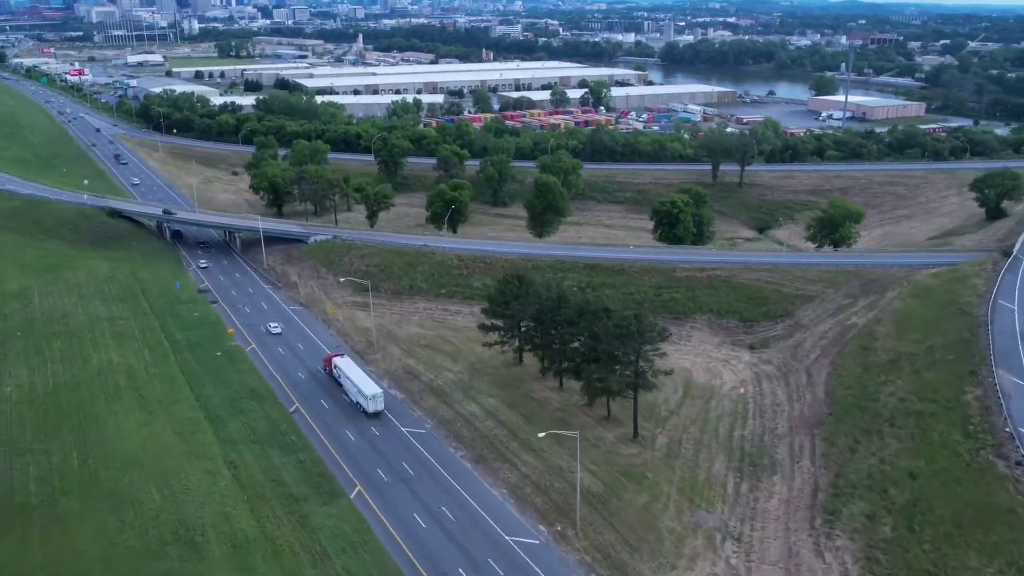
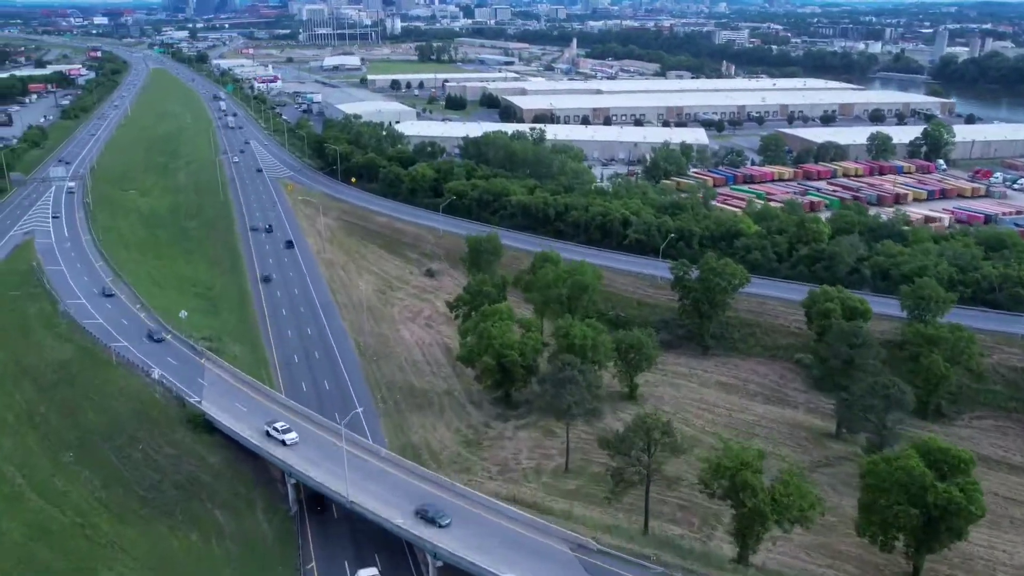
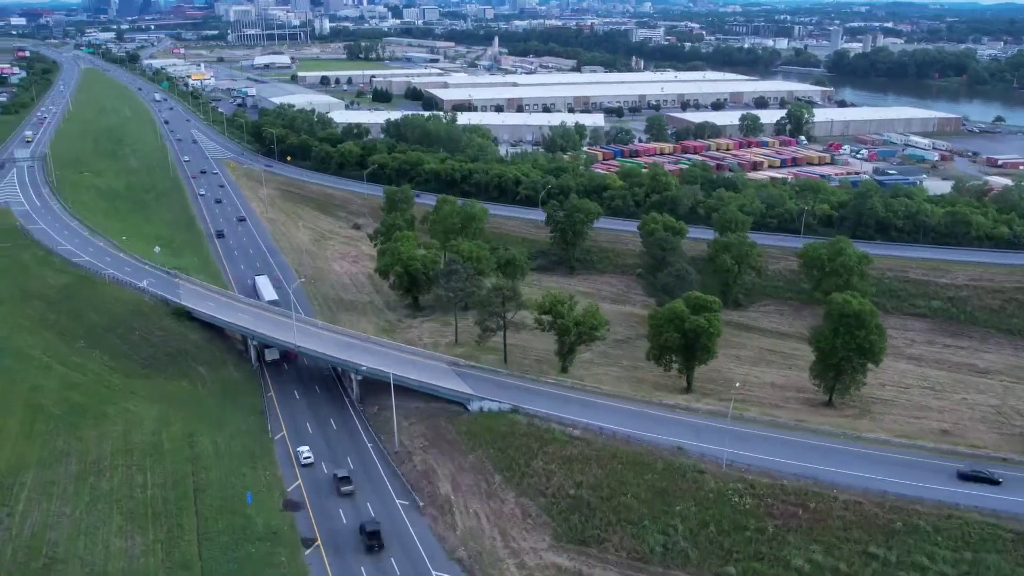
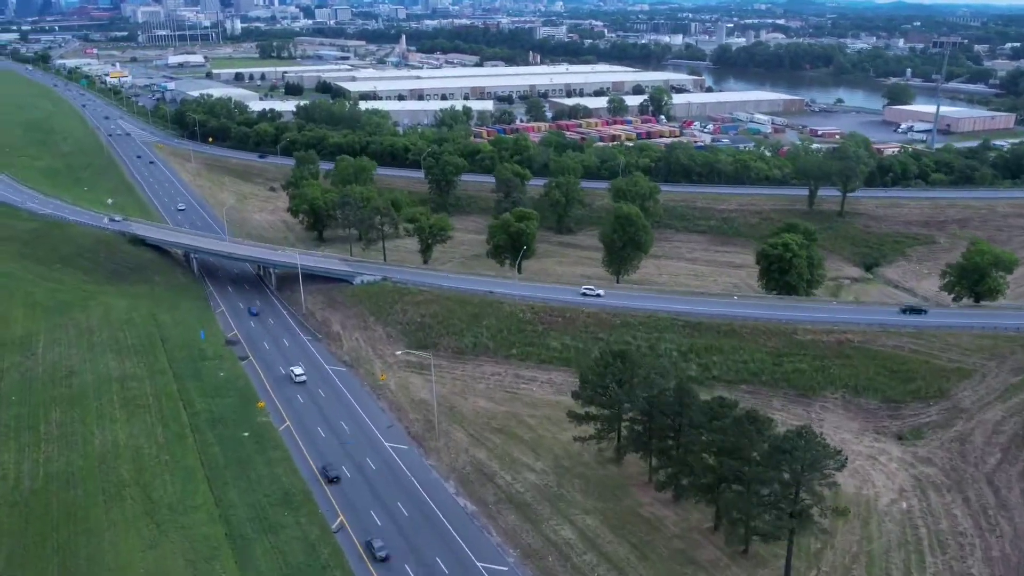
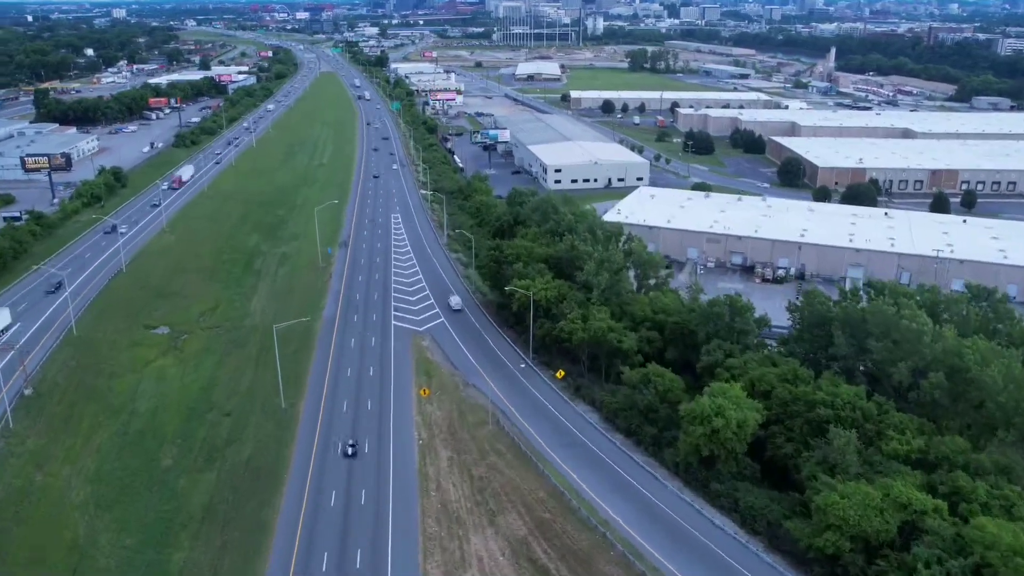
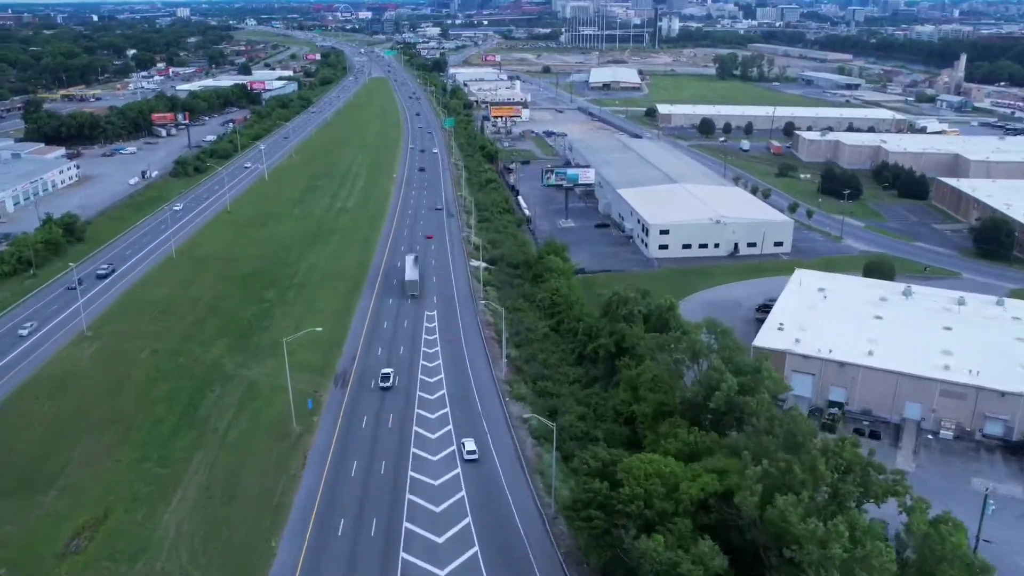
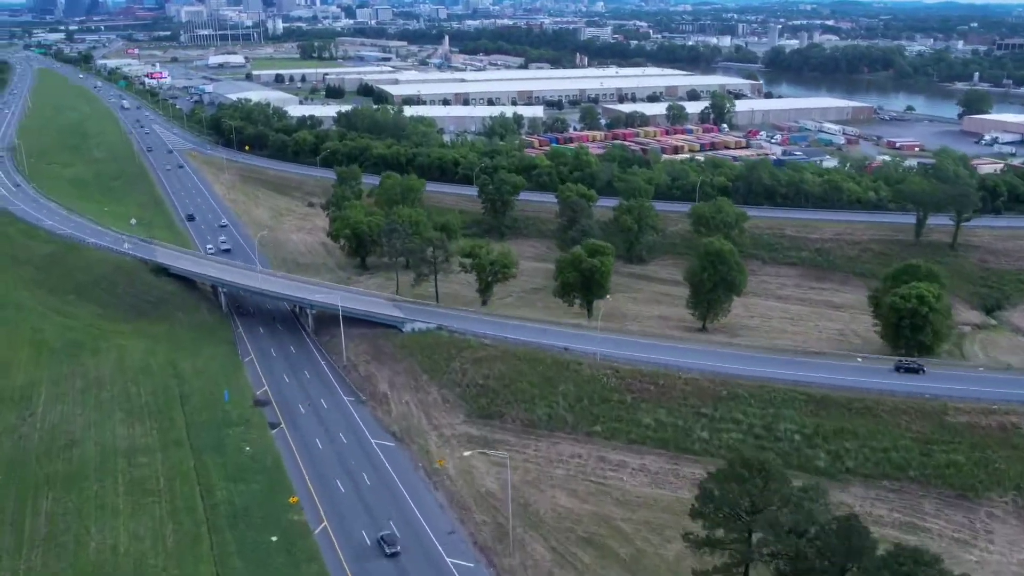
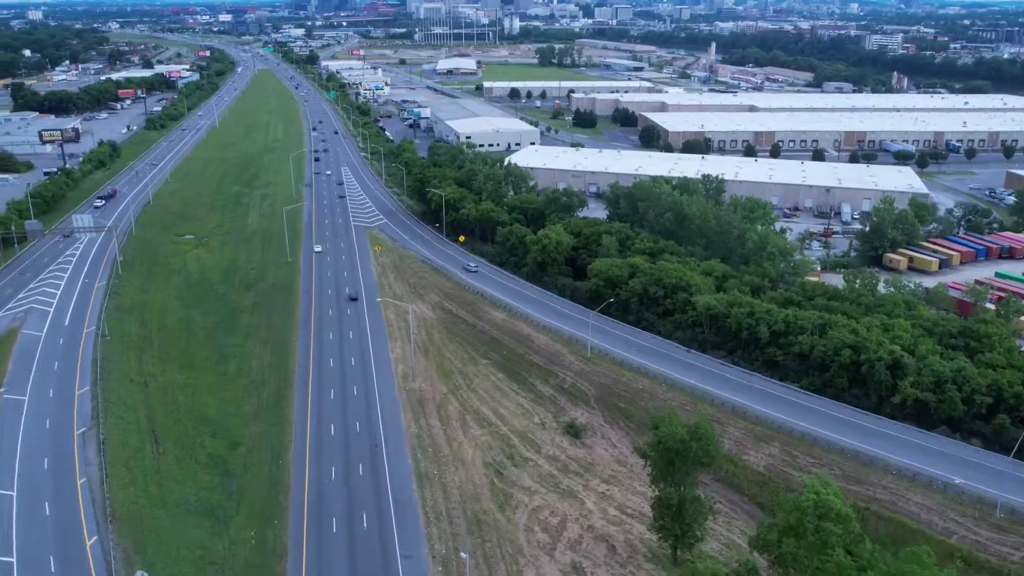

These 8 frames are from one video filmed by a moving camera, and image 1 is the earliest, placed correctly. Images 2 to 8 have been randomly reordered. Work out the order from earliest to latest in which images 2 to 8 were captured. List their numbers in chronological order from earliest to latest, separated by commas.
4, 7, 3, 2, 8, 5, 6
